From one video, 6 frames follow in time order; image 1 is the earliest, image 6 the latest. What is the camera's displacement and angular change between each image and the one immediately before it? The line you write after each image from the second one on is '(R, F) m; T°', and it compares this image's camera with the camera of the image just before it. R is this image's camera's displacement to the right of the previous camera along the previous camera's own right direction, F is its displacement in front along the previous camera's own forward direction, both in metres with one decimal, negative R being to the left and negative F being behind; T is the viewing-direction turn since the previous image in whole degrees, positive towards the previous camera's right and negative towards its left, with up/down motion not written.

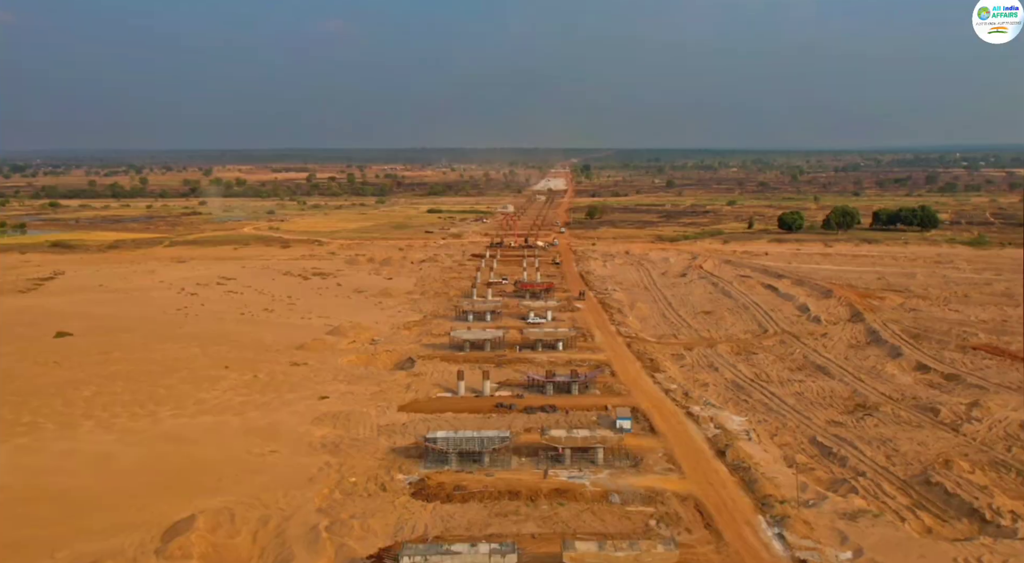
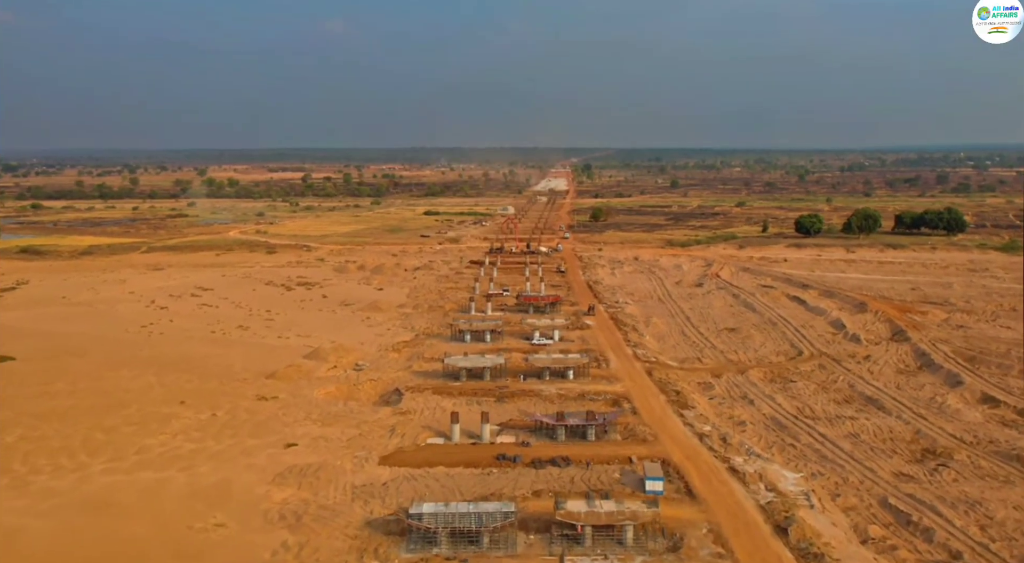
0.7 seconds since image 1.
(-0.1, +2.8) m; 0°
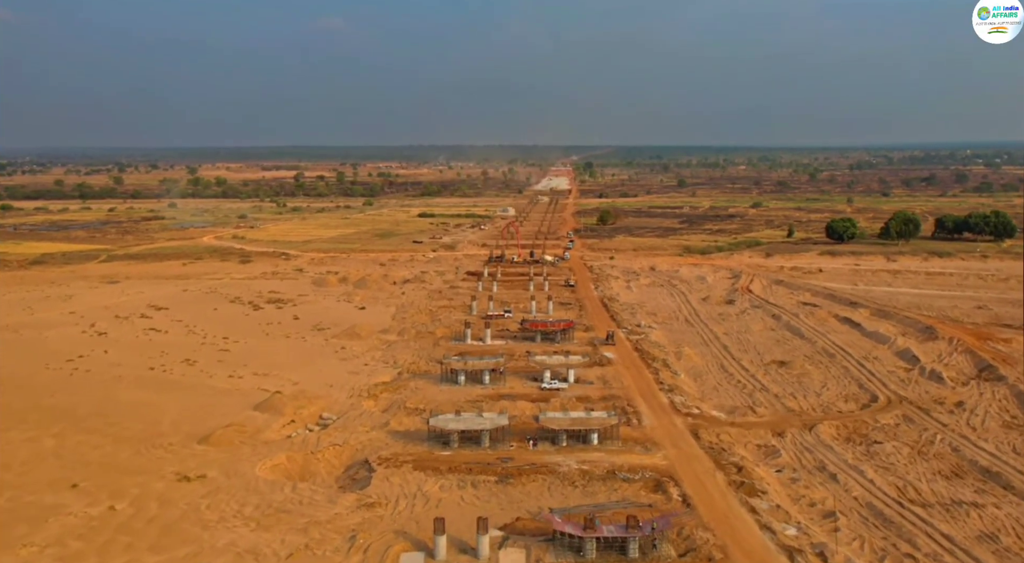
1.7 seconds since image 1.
(-0.1, +4.3) m; 0°
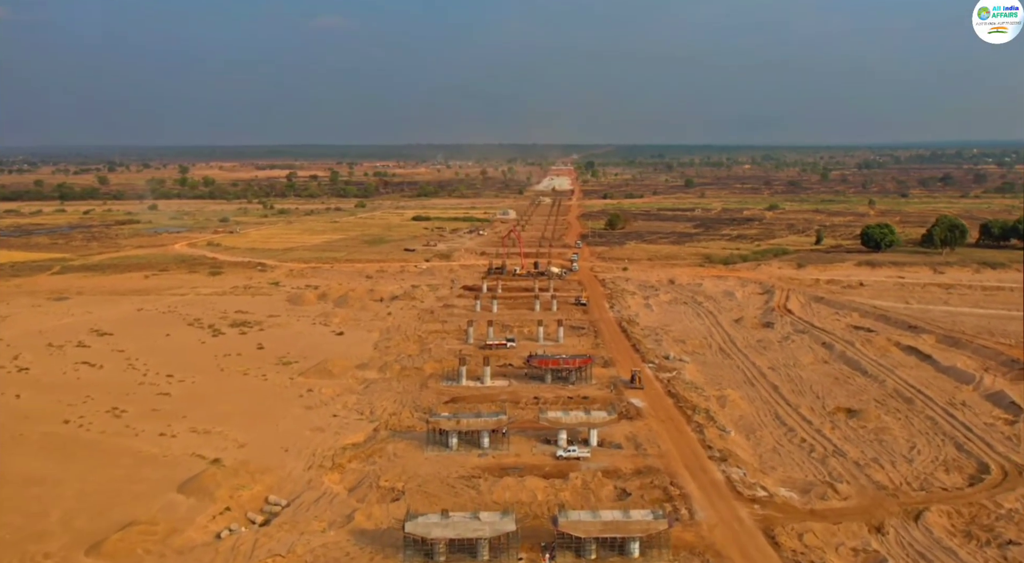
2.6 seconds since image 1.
(-0.1, +4.0) m; 0°
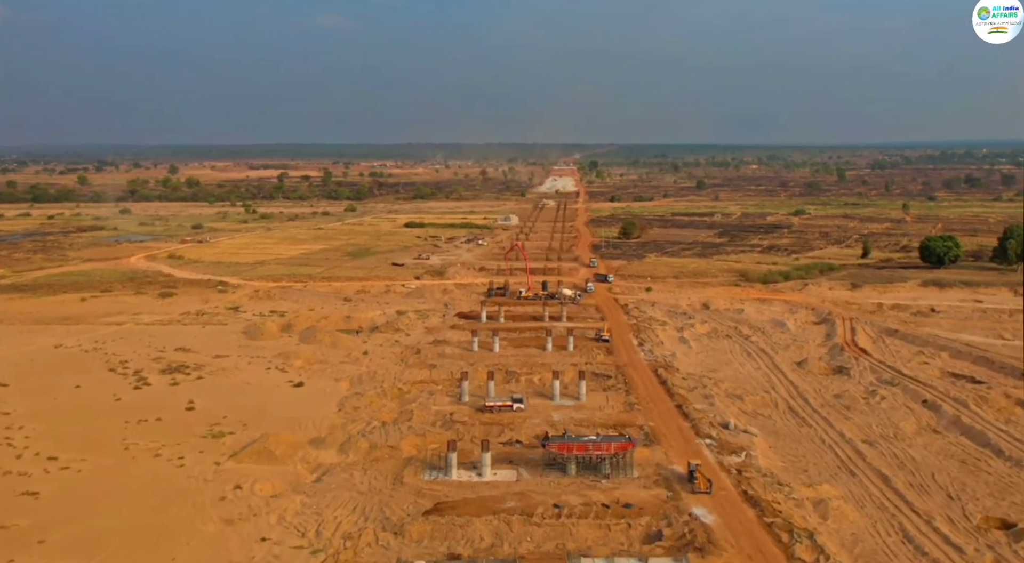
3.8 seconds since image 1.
(-0.2, +5.1) m; 0°
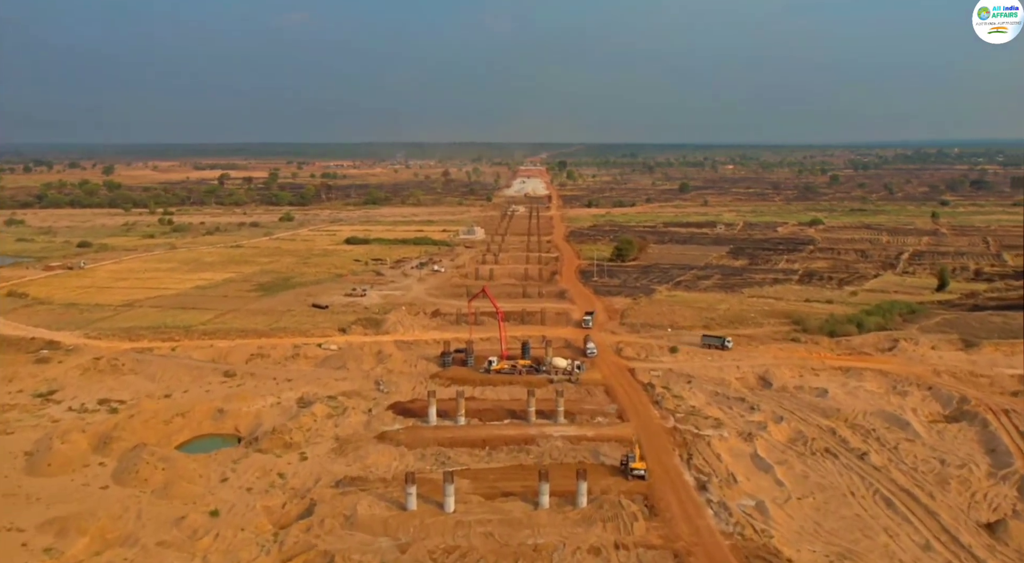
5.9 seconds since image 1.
(0.0, +9.2) m; +2°
